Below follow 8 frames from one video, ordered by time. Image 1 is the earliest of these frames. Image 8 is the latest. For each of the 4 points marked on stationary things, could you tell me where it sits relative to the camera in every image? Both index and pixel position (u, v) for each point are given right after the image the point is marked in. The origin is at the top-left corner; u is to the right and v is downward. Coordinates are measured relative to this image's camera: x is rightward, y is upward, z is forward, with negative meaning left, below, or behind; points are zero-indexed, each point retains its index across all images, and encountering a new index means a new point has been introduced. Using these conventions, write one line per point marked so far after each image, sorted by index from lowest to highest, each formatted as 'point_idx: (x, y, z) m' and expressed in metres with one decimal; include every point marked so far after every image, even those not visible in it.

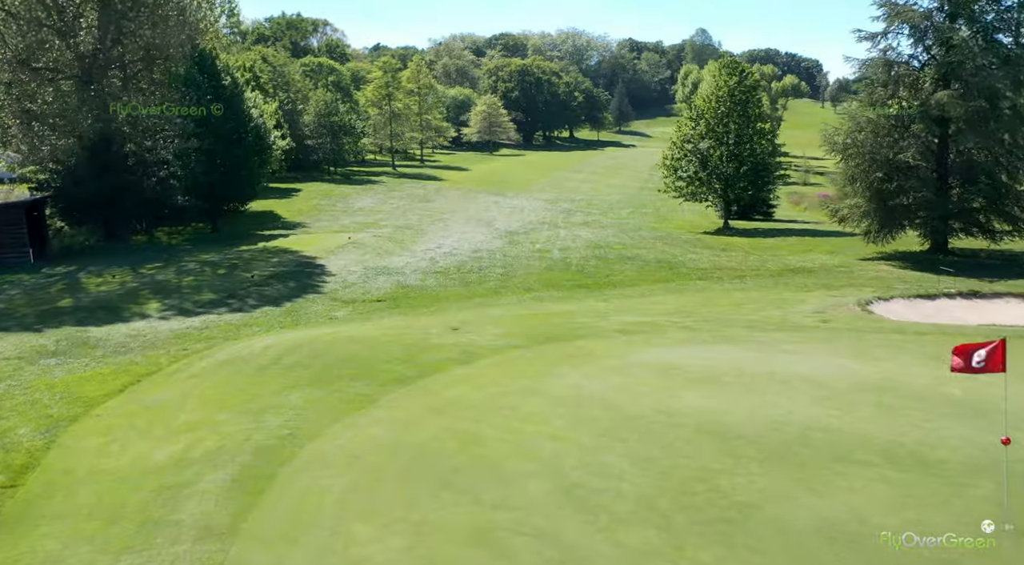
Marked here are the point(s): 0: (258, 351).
0: (-3.7, -1.0, +12.7) m
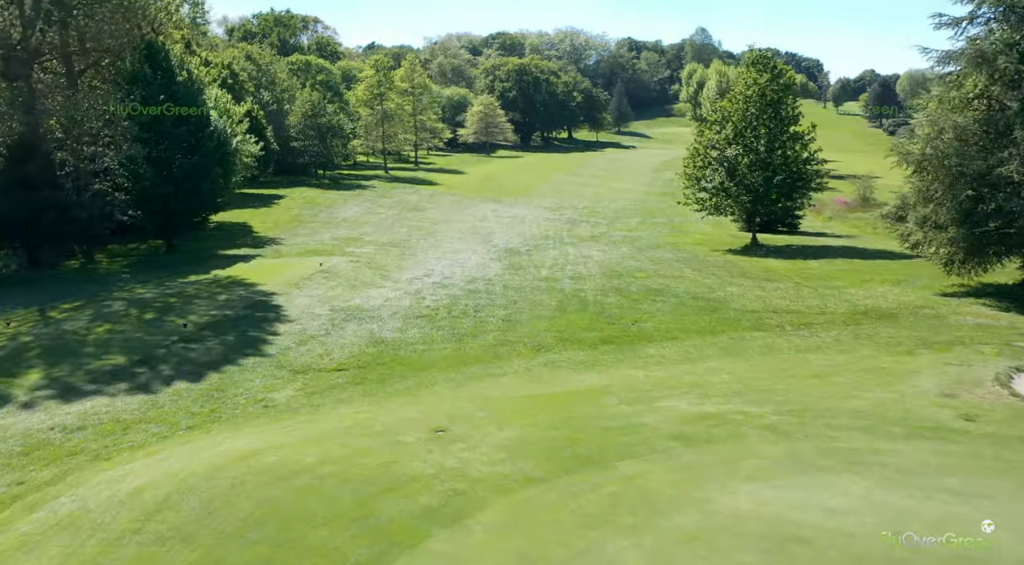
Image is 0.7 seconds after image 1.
0: (-3.6, -2.0, +8.1) m
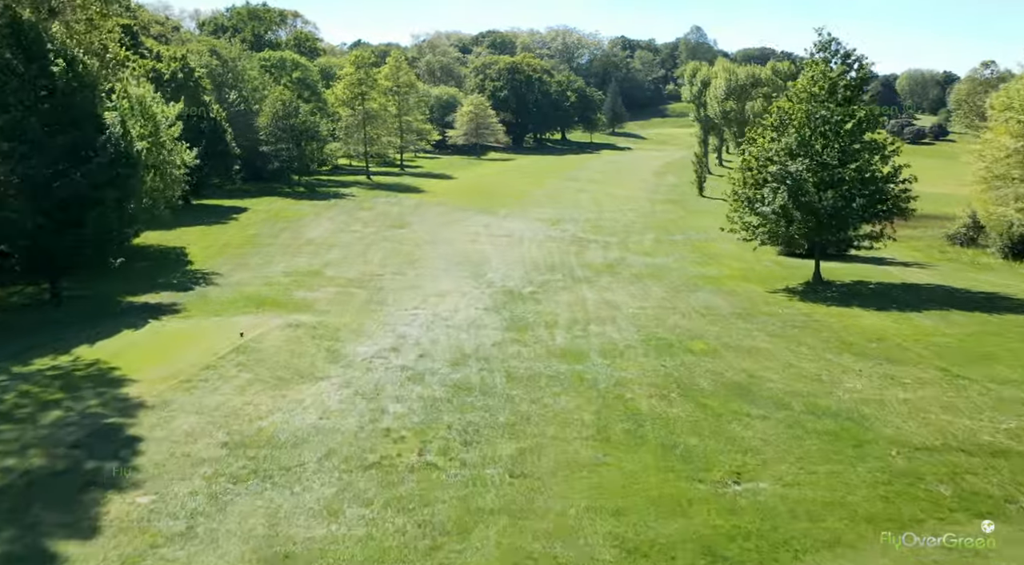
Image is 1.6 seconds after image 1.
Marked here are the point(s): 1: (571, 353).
0: (-3.3, -3.5, +0.5) m
1: (+1.2, -1.4, +17.5) m
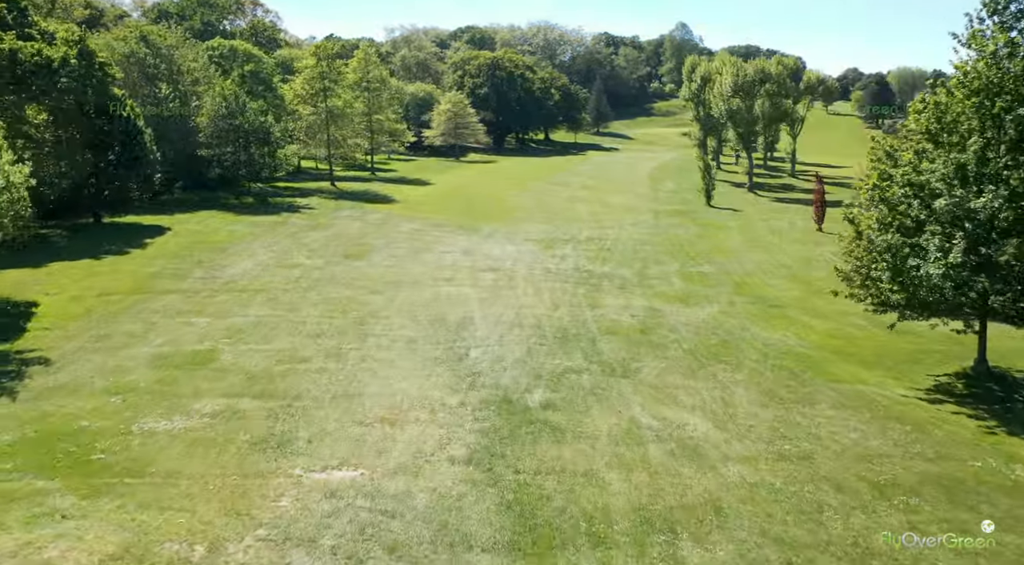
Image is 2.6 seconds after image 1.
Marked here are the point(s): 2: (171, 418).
0: (-2.7, -5.5, -9.9) m
1: (+1.4, -3.3, +7.2) m
2: (-6.0, -2.2, +15.3) m
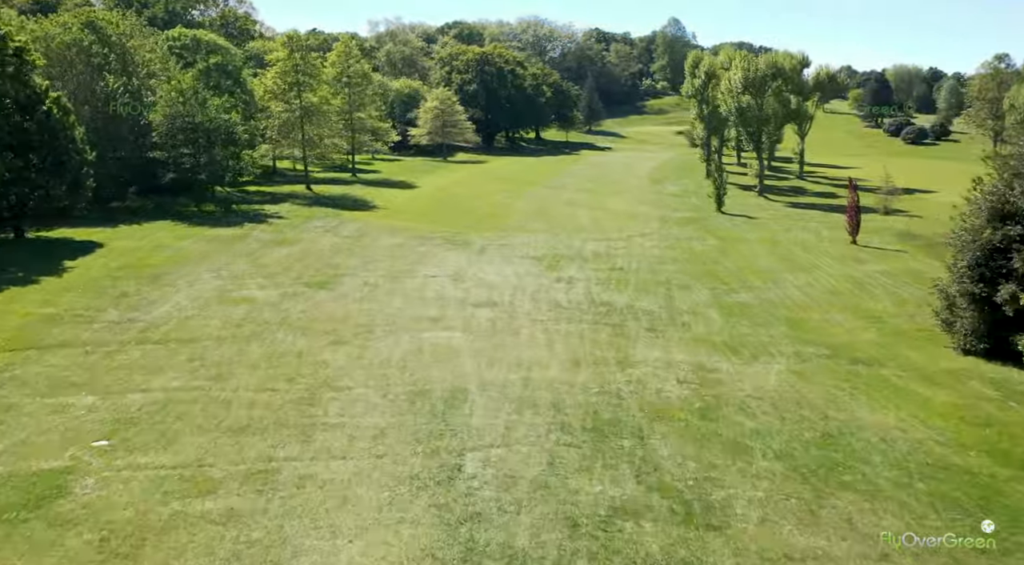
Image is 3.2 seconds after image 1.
0: (-2.0, -6.8, -16.8) m
1: (+1.9, -4.6, +0.3) m
2: (-5.7, -3.5, +8.4) m
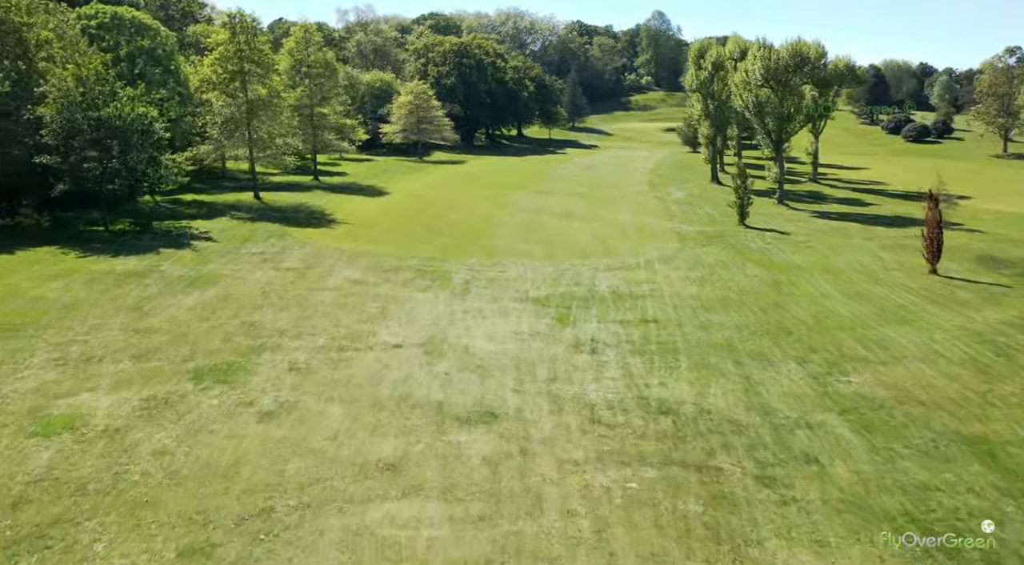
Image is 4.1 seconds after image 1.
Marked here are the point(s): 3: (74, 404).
0: (-0.6, -9.1, -28.2) m
1: (+2.8, -6.8, -10.9) m
2: (-4.9, -5.6, -3.1) m
3: (-9.6, -2.4, +18.0) m
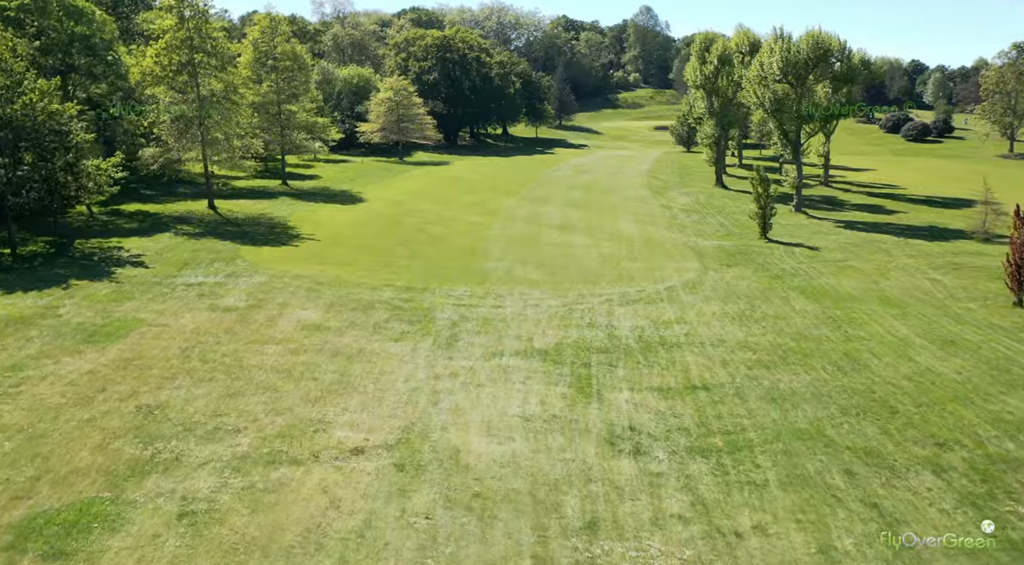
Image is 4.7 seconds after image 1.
0: (+0.6, -10.7, -36.0) m
1: (+3.7, -8.4, -18.7) m
2: (-4.2, -7.2, -11.0) m
3: (-9.3, -4.0, +10.0) m
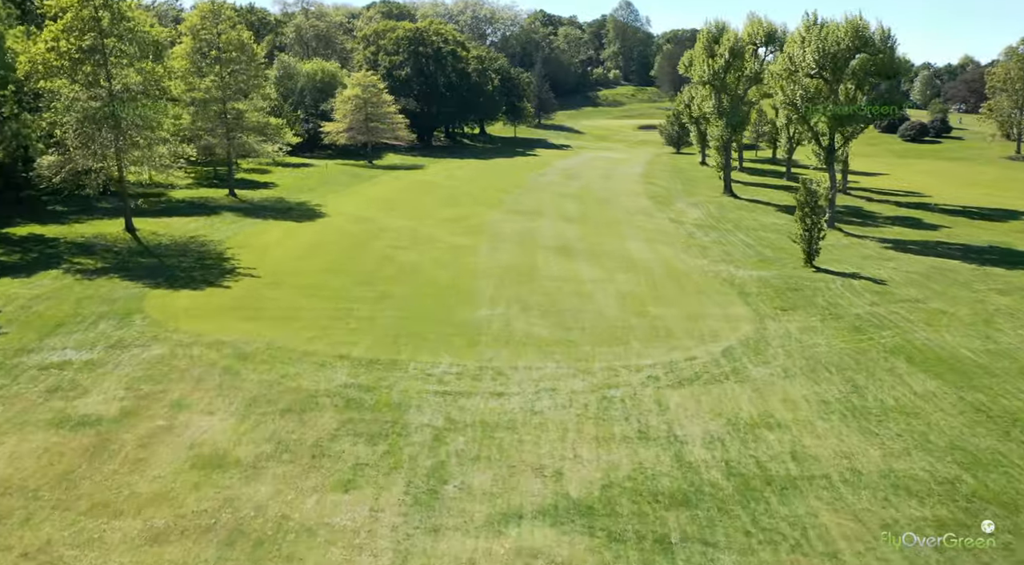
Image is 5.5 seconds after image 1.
0: (+3.0, -13.0, -46.5) m
1: (+5.6, -10.6, -29.2) m
2: (-2.6, -9.5, -21.8) m
3: (-8.3, -6.2, -0.9) m
